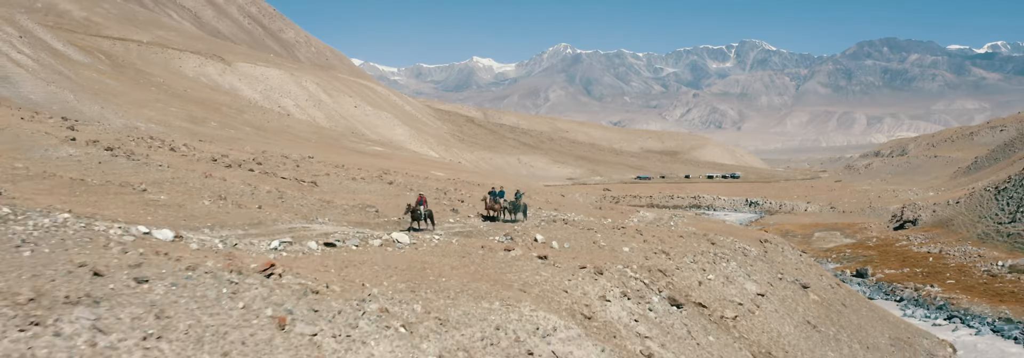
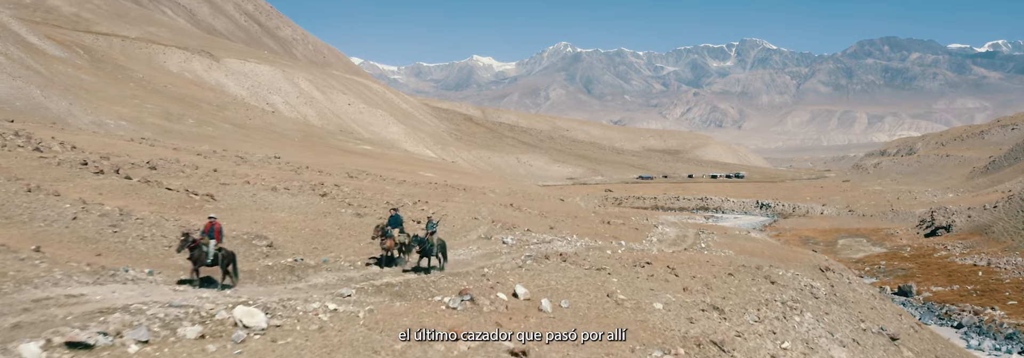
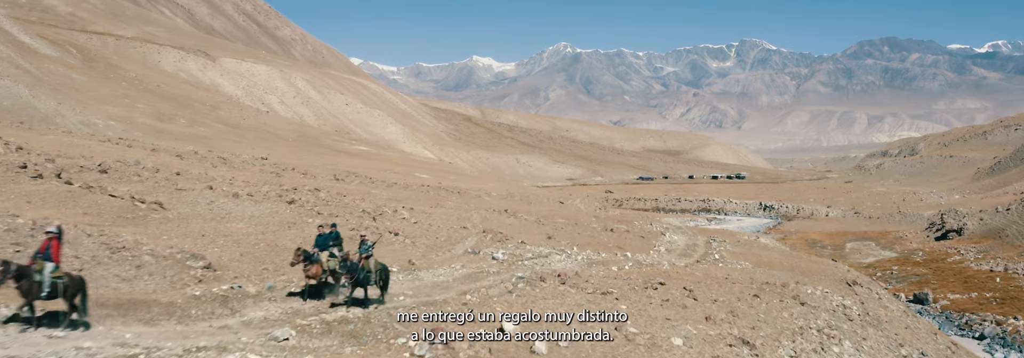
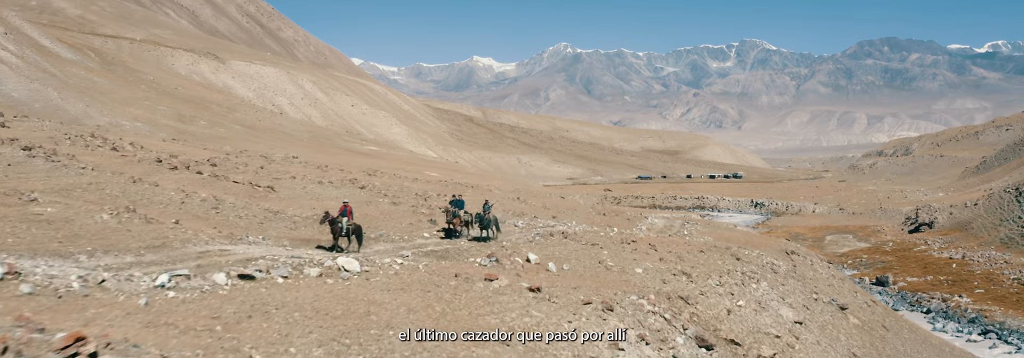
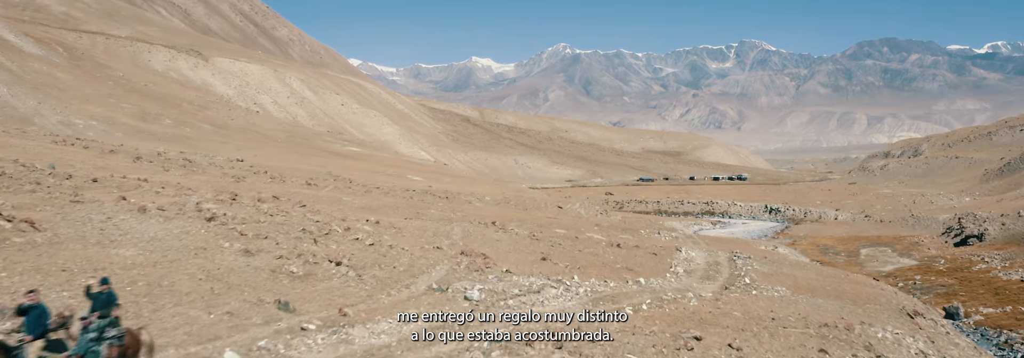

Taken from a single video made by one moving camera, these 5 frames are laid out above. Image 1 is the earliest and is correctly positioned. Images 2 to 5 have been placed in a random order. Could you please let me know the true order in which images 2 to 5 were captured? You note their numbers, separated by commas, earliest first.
4, 2, 3, 5
